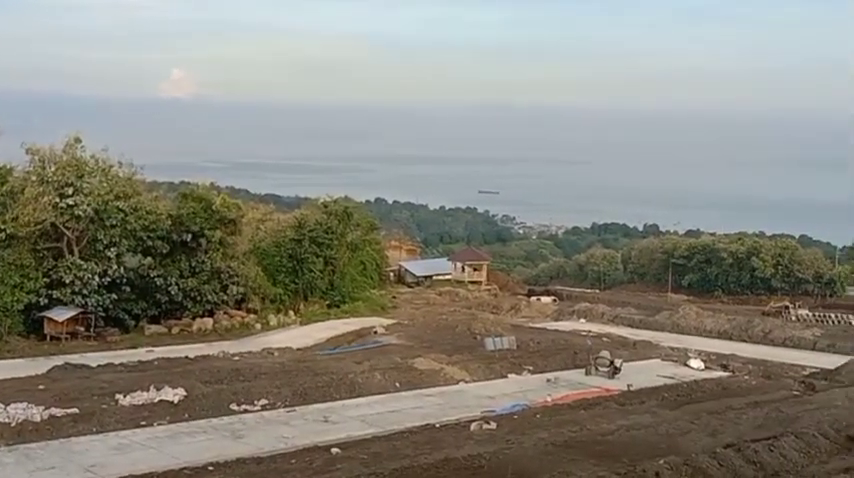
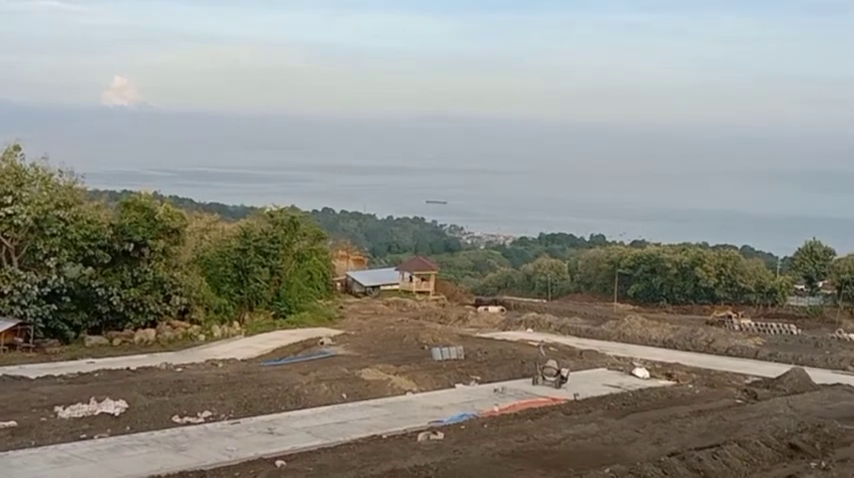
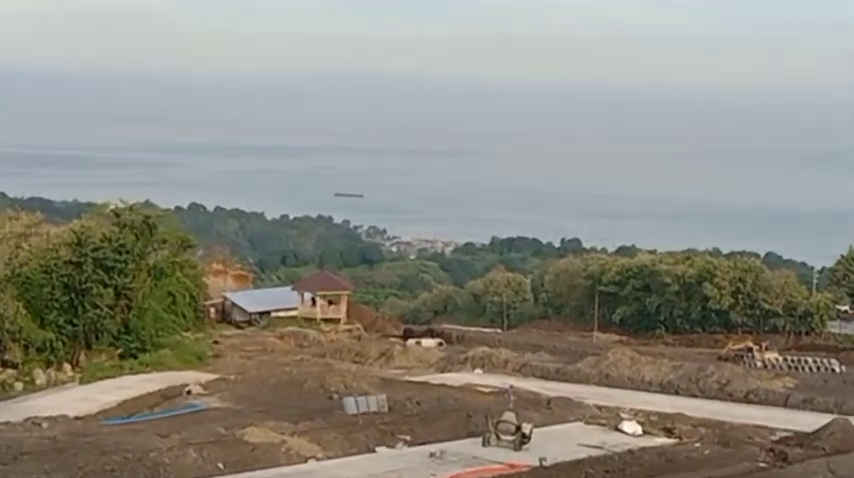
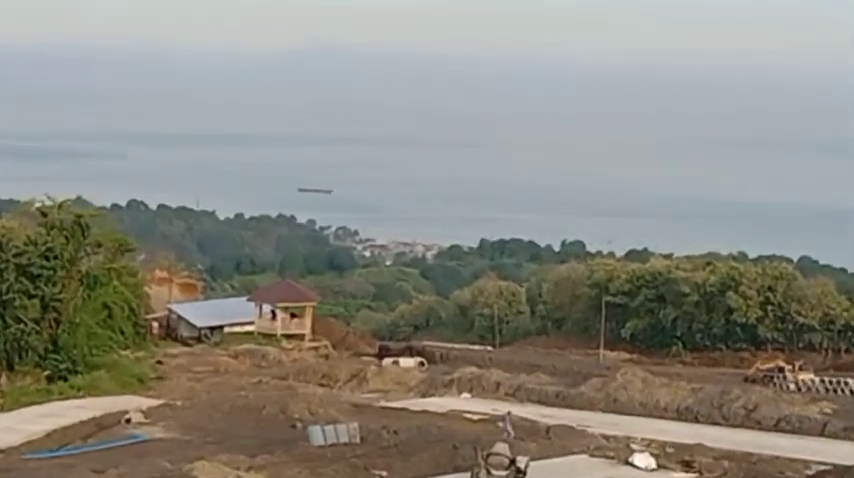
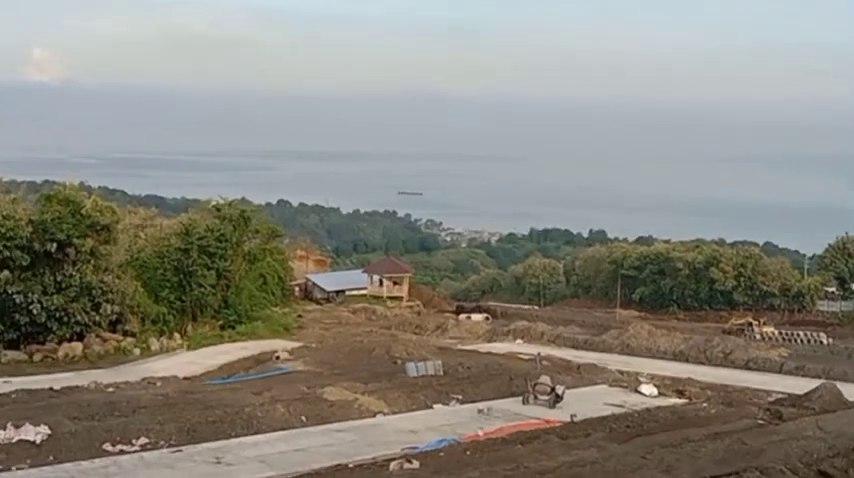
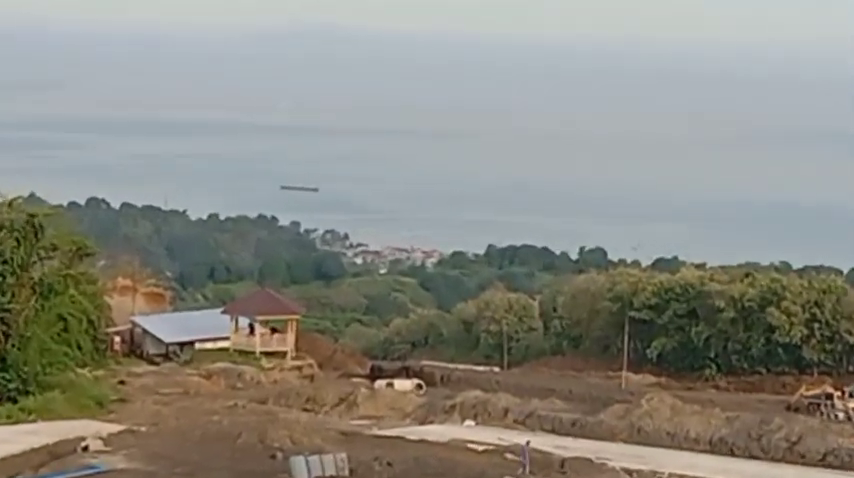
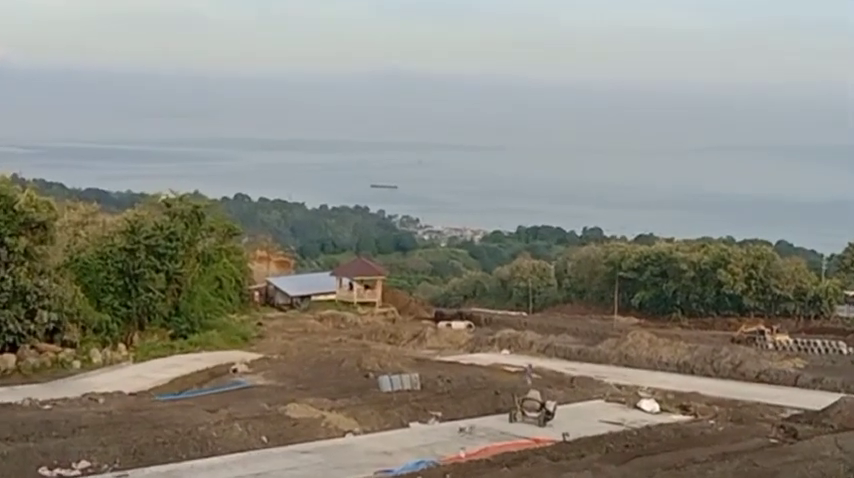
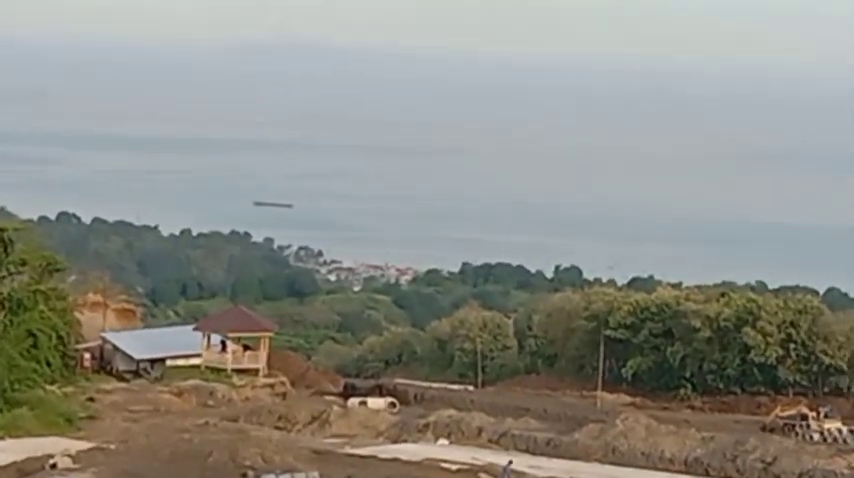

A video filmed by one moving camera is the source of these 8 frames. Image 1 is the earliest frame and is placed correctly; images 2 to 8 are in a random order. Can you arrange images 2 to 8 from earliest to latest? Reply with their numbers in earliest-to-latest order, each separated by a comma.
2, 5, 7, 3, 4, 6, 8
